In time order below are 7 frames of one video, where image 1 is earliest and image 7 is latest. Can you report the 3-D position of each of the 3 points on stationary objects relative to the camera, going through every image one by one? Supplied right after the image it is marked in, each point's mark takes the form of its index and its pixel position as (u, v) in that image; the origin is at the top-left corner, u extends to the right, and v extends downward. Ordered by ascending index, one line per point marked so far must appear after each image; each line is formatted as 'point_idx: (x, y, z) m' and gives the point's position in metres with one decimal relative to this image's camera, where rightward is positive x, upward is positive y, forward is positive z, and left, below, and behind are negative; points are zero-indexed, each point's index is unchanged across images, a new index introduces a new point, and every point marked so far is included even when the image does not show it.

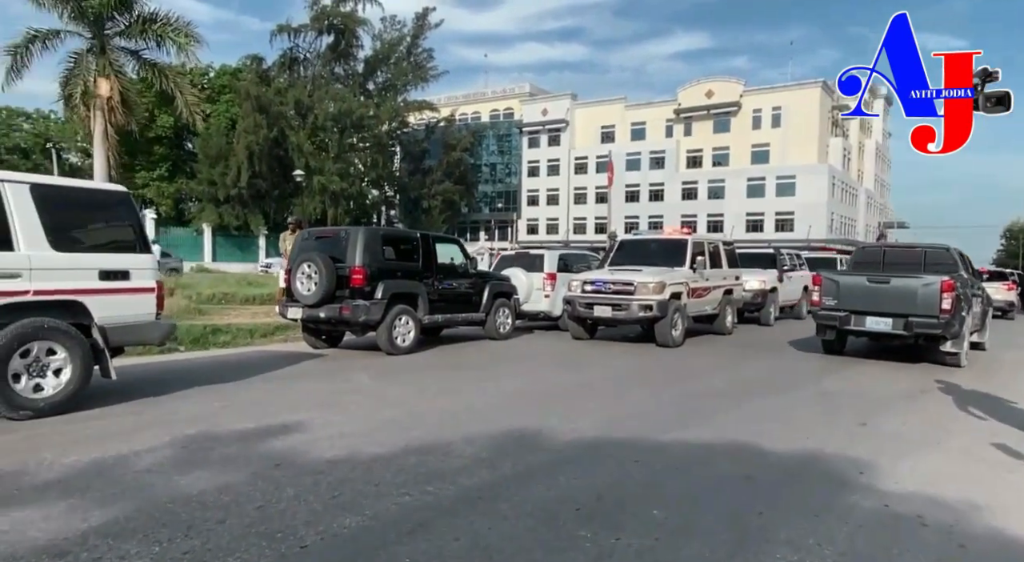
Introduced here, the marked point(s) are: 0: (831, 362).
0: (+6.0, -1.5, +11.6) m
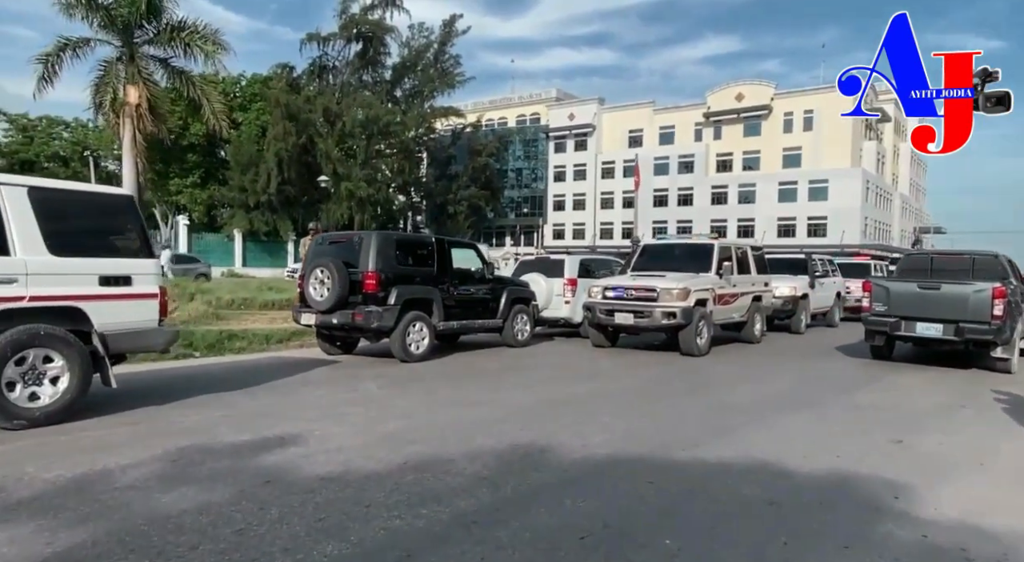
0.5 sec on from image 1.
0: (+6.3, -1.6, +11.0) m
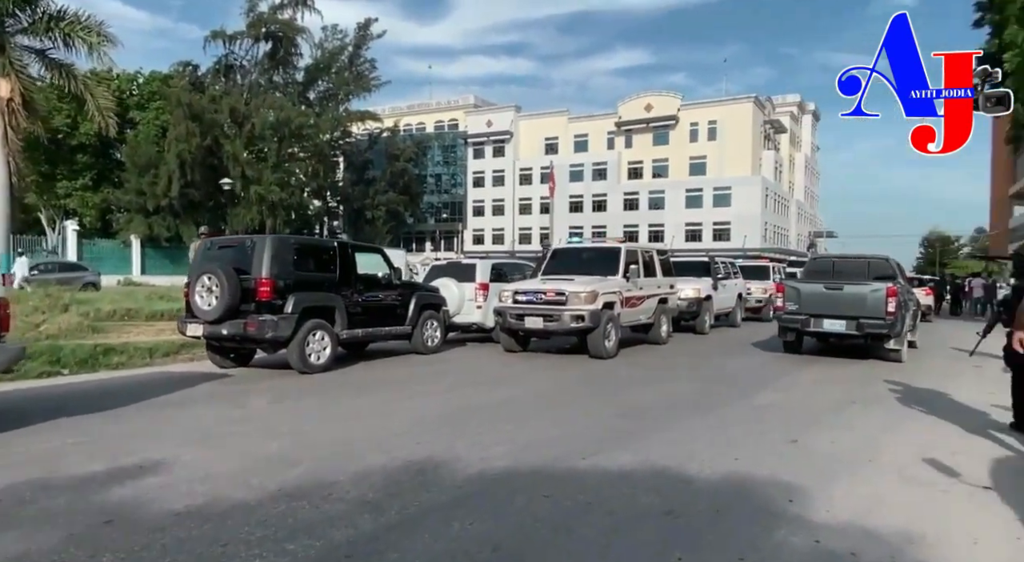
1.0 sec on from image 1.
0: (+4.7, -1.6, +11.3) m
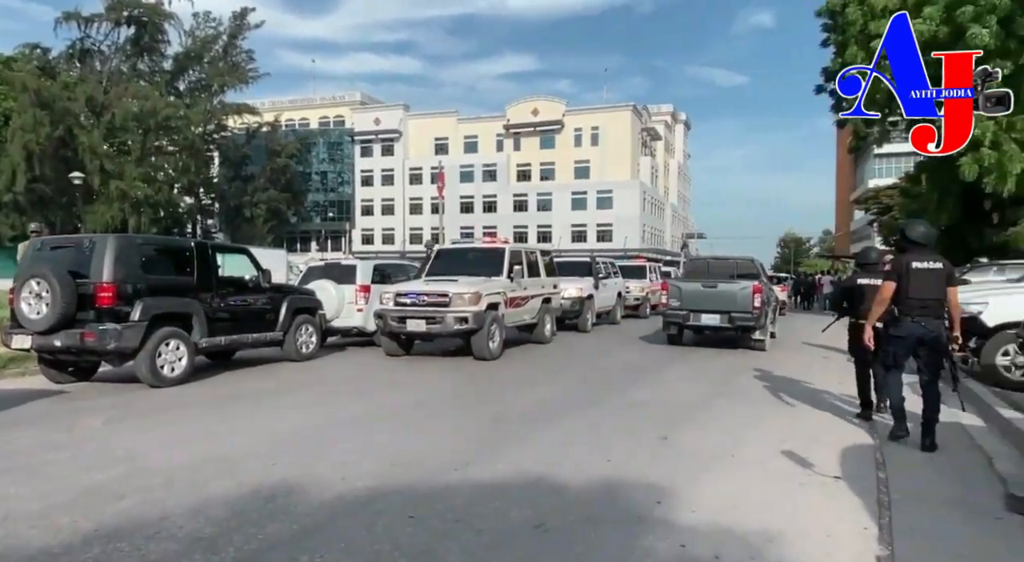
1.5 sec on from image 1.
0: (+2.5, -1.6, +11.7) m
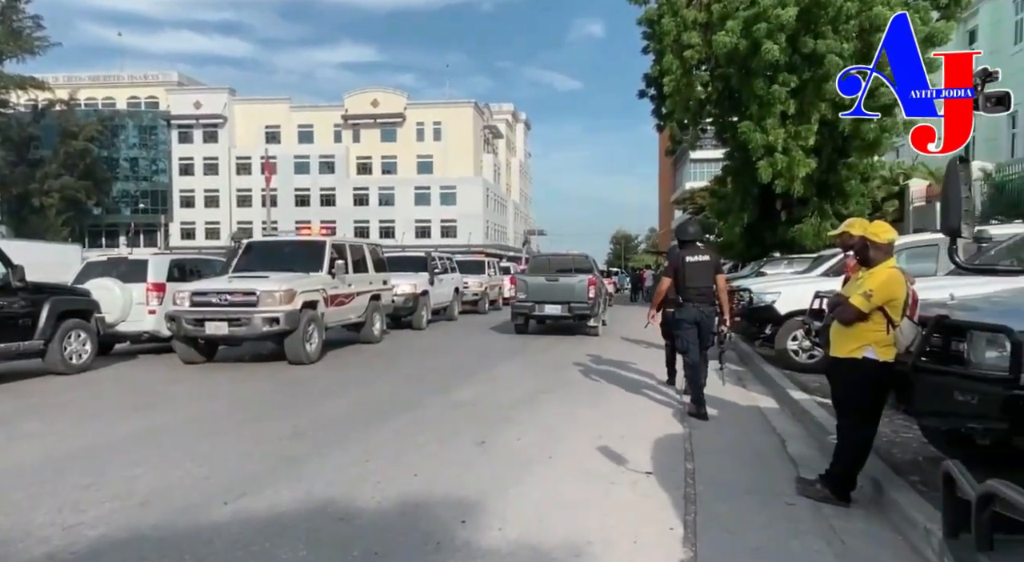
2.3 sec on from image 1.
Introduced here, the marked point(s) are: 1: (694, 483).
0: (-0.7, -1.5, +11.3) m
1: (+1.4, -1.5, +4.6) m
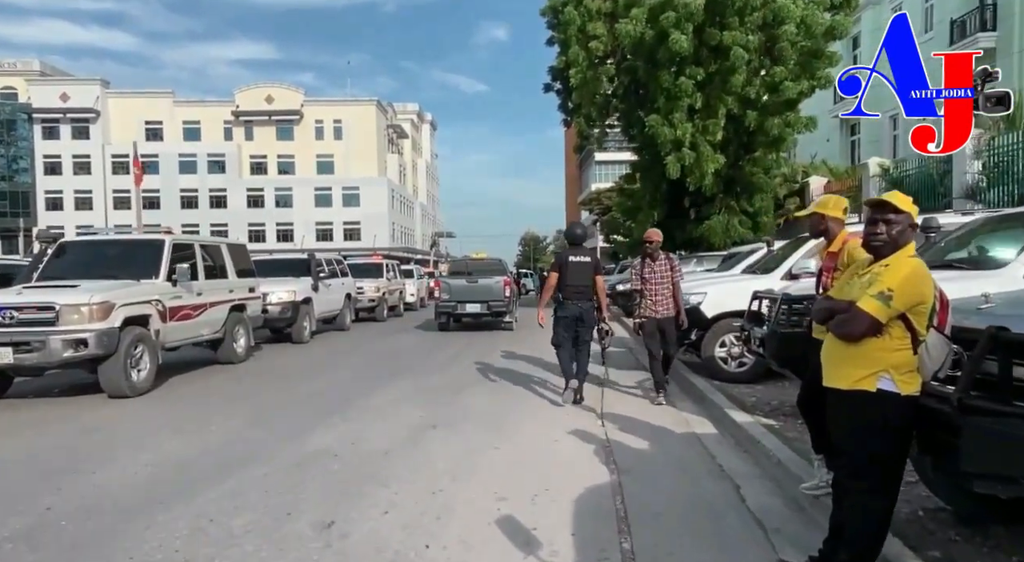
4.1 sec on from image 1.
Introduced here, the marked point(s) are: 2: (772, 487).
0: (-2.4, -1.6, +9.5) m
1: (+0.6, -1.5, +3.1) m
2: (+1.9, -1.5, +4.5) m
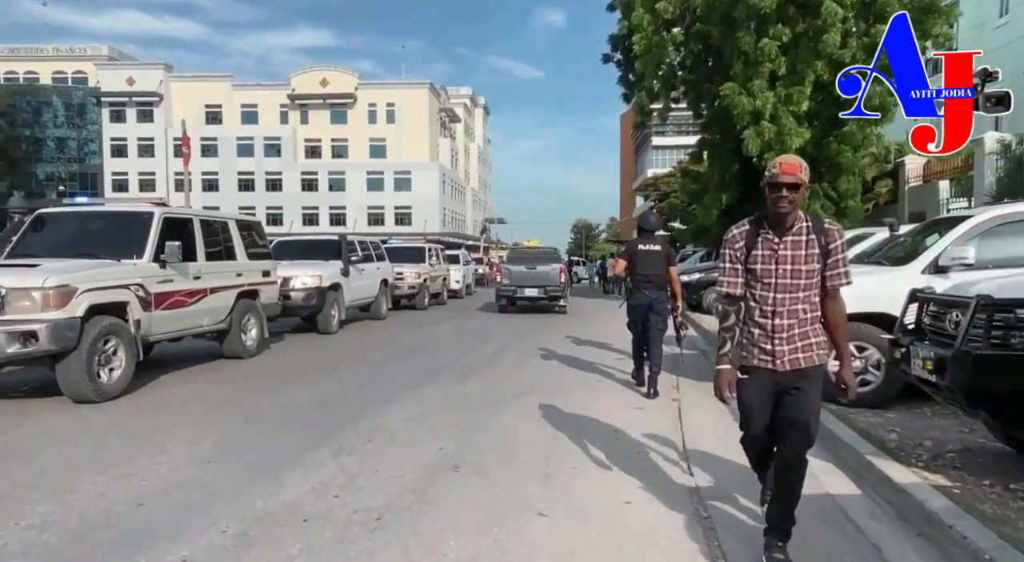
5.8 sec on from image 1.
0: (-1.7, -1.4, +7.9) m
1: (+0.7, -1.5, +1.3) m
2: (+2.1, -1.5, +2.6) m
